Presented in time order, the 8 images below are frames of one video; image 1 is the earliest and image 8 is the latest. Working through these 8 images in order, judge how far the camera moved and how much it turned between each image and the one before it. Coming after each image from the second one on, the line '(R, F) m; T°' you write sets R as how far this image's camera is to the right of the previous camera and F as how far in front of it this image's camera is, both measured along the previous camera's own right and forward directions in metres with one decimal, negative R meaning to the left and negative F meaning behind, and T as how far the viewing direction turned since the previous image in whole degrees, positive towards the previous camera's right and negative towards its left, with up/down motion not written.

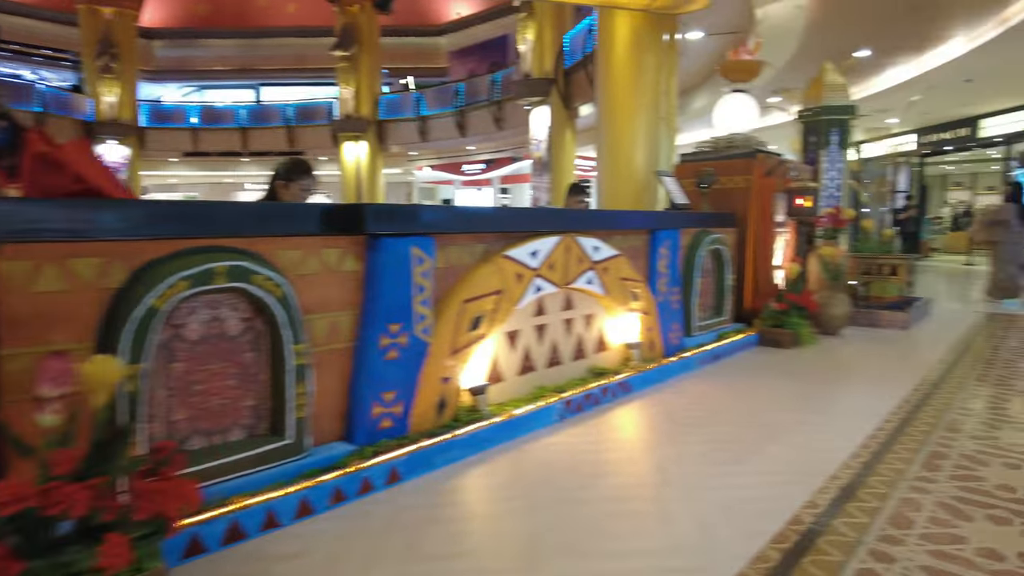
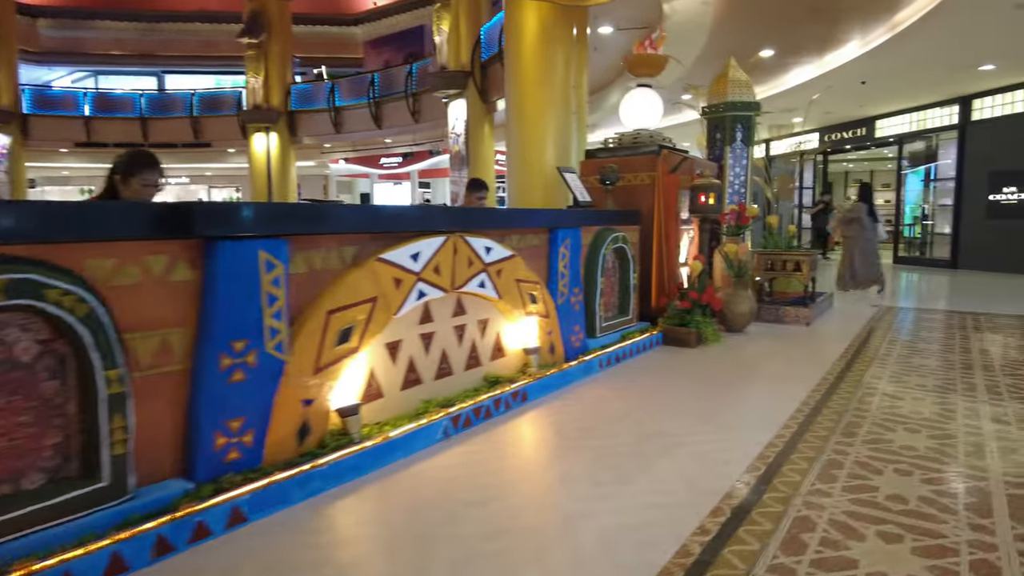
(+0.2, +0.2) m; +6°
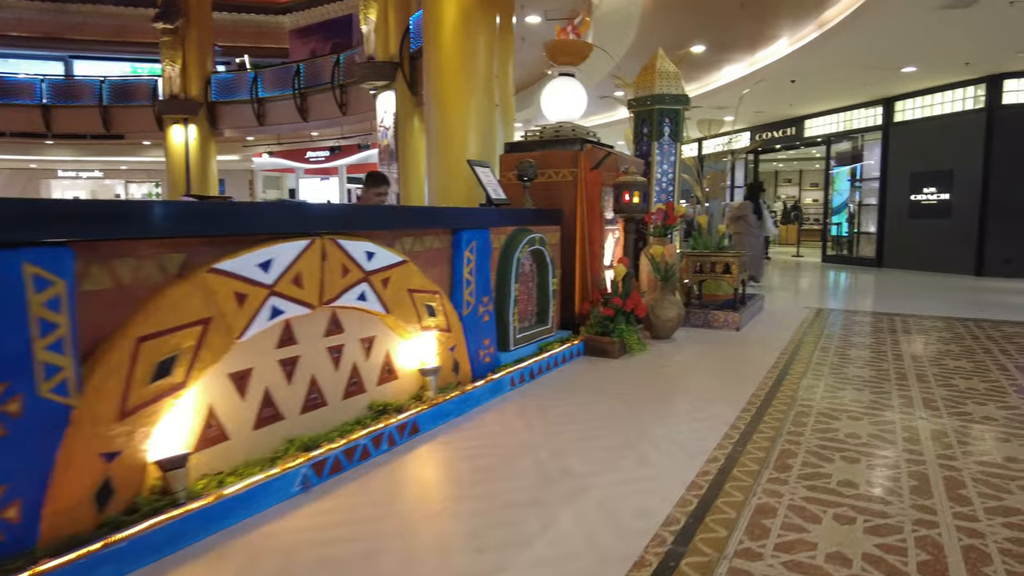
(+0.2, +0.4) m; +5°
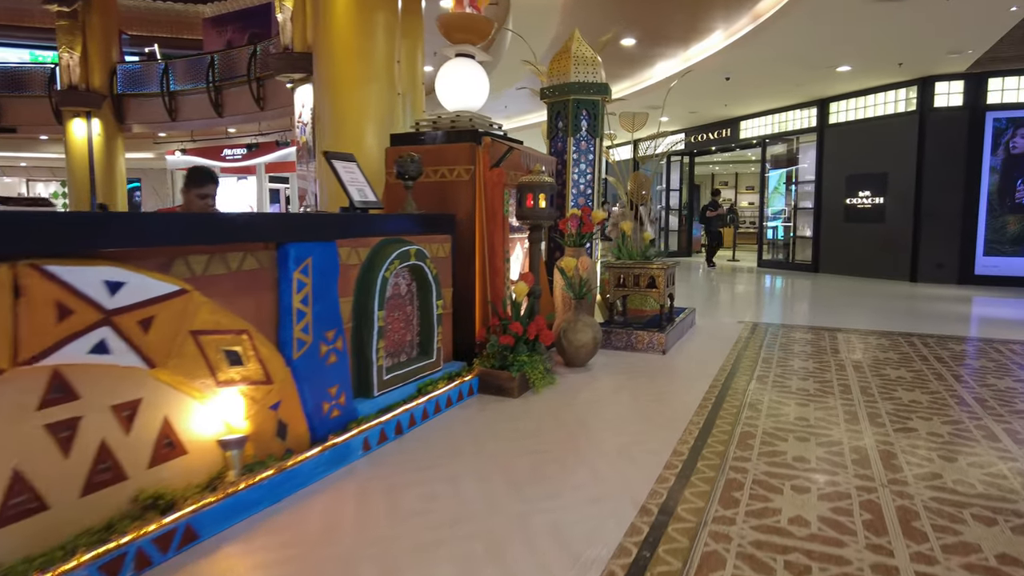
(+0.3, +0.7) m; +5°
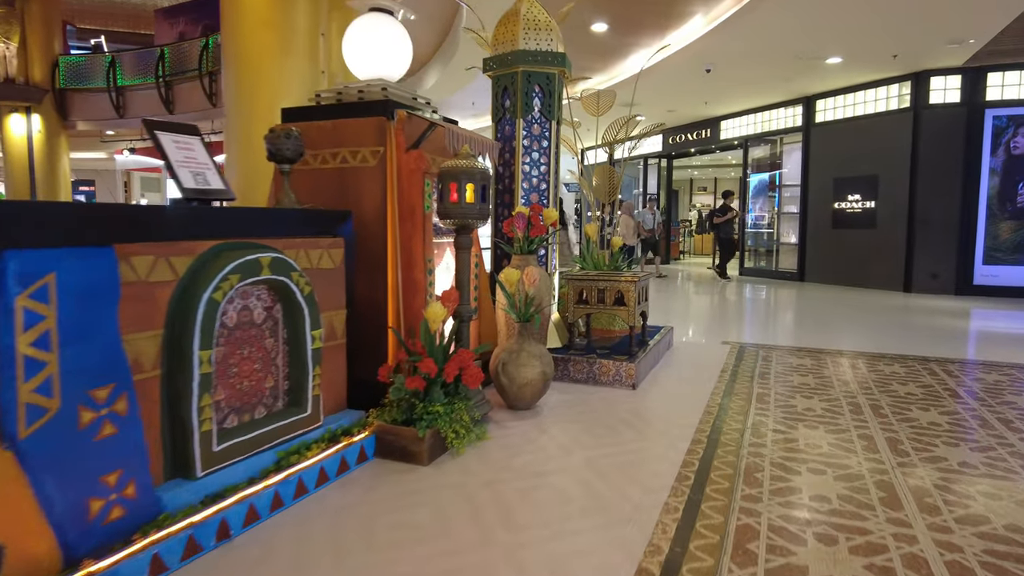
(+0.2, +0.8) m; +2°
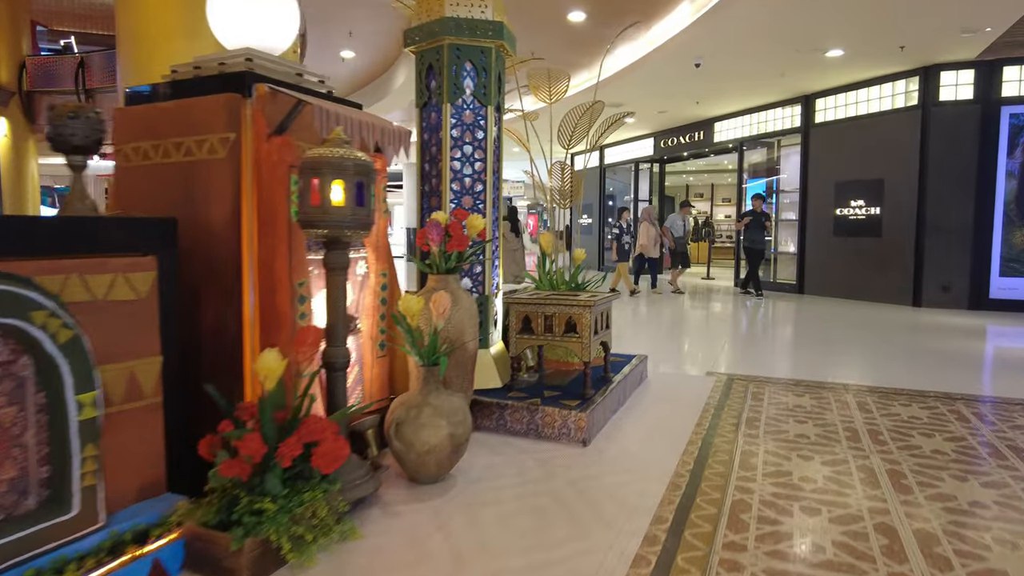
(+0.3, +0.7) m; 0°
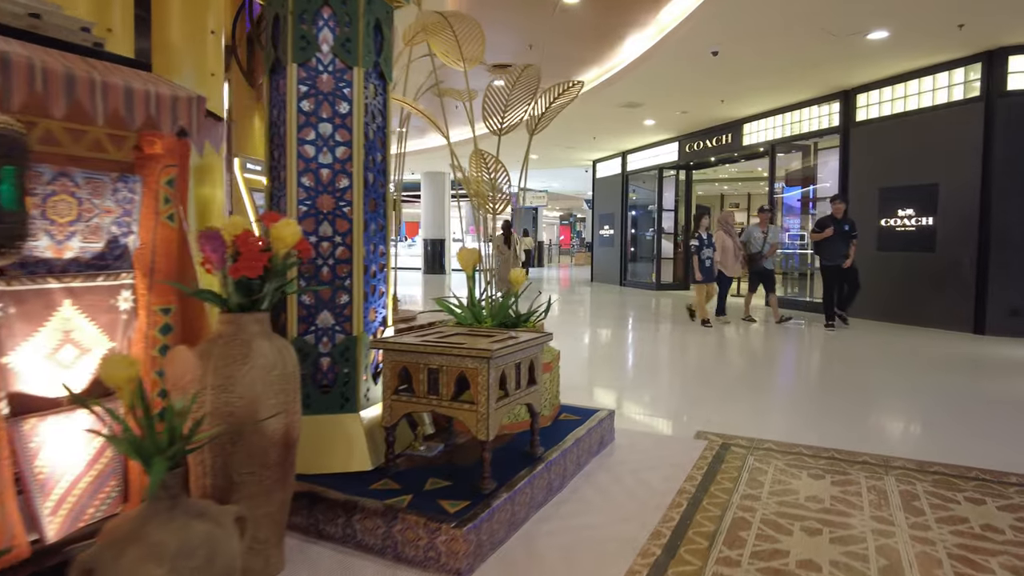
(+0.5, +0.9) m; -4°
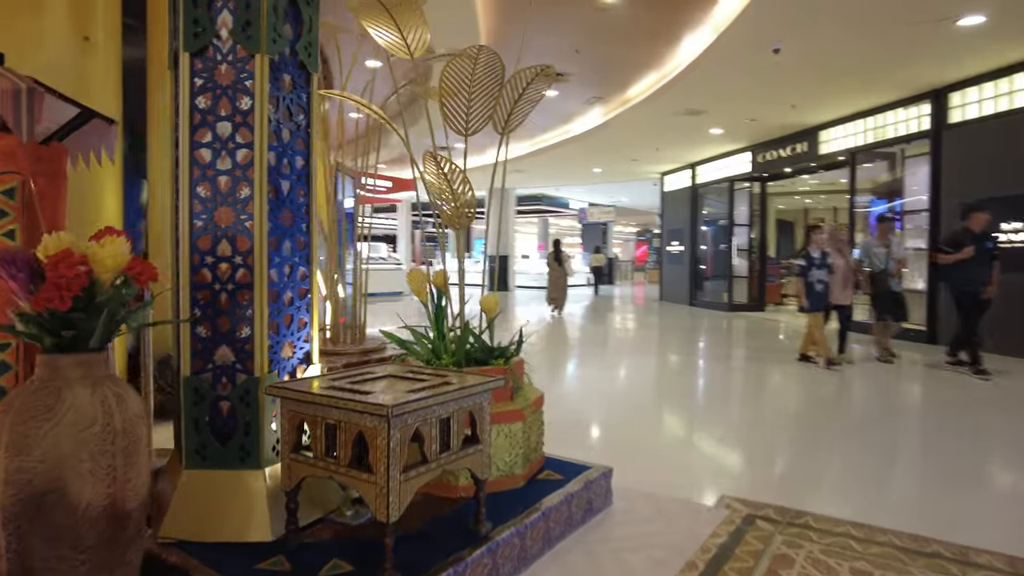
(+0.4, +0.4) m; -7°
